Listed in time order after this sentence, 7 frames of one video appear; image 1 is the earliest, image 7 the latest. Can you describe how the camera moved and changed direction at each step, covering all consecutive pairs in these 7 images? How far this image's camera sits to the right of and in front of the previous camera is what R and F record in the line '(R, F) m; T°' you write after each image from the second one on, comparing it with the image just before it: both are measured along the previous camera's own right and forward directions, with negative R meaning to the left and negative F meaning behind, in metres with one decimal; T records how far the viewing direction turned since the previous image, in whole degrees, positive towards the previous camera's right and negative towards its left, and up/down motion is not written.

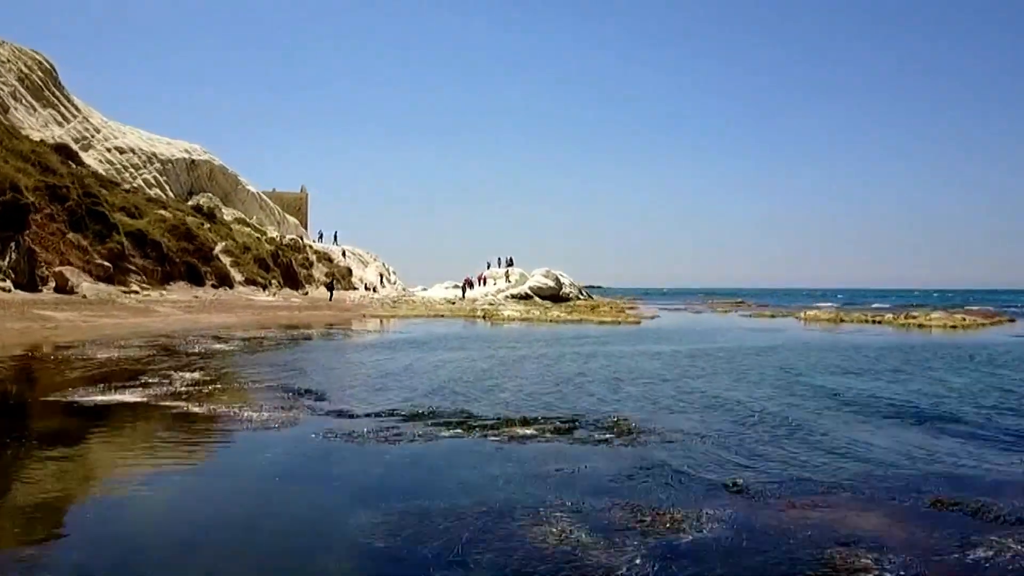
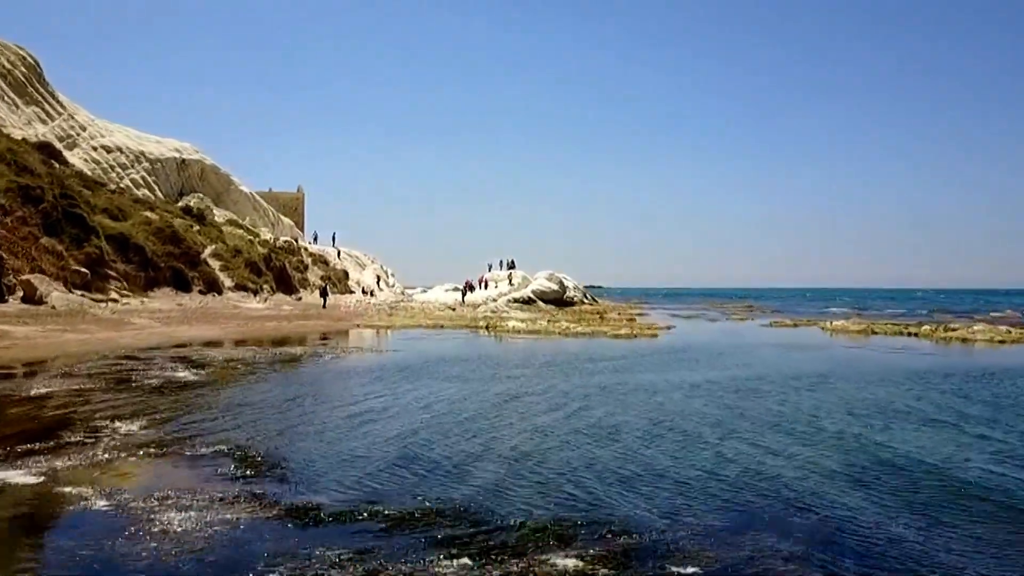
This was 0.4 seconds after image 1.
(-0.2, +2.0) m; 0°
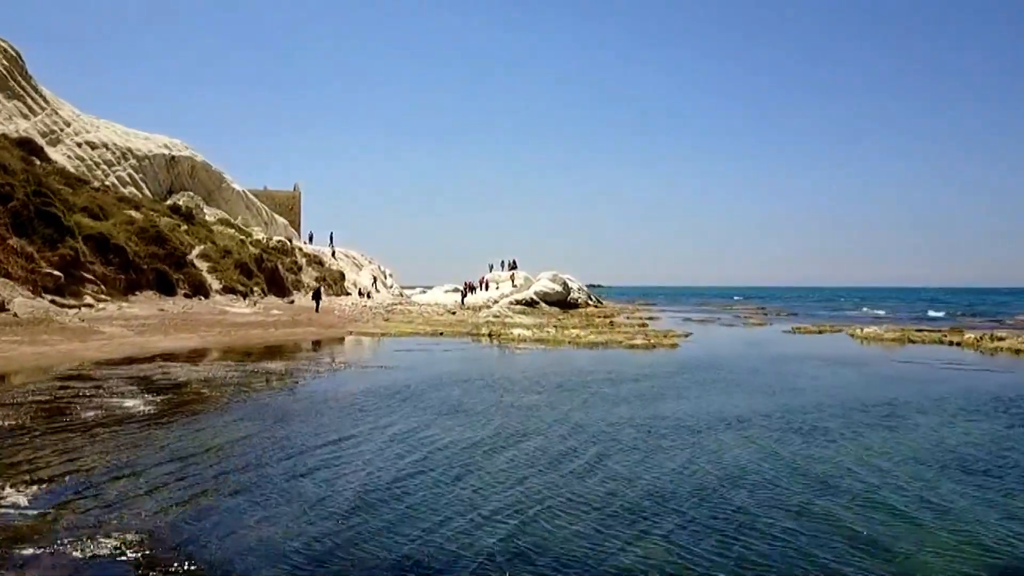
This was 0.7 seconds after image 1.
(-0.1, +2.0) m; 0°
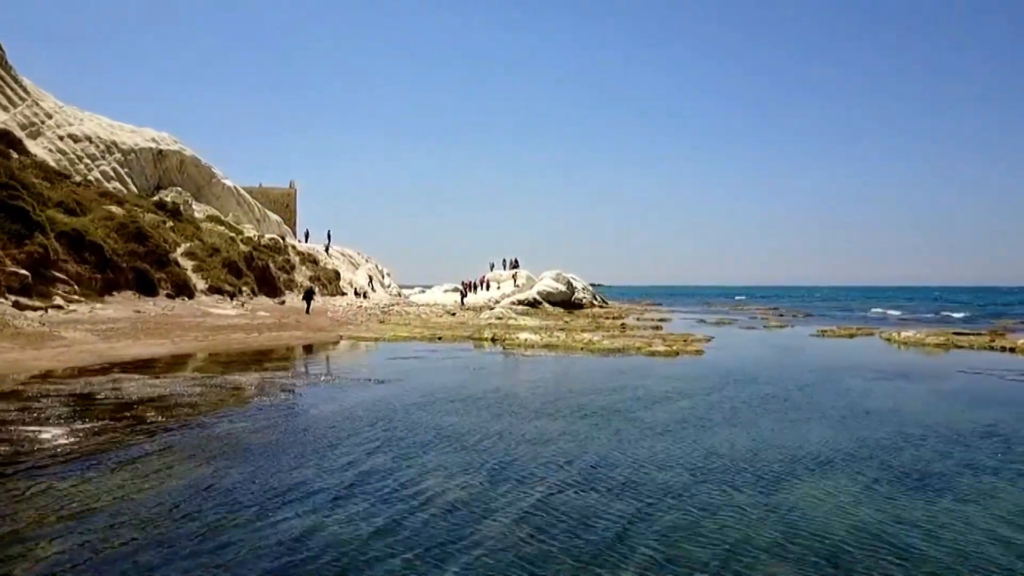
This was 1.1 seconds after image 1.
(-0.1, +2.1) m; 0°
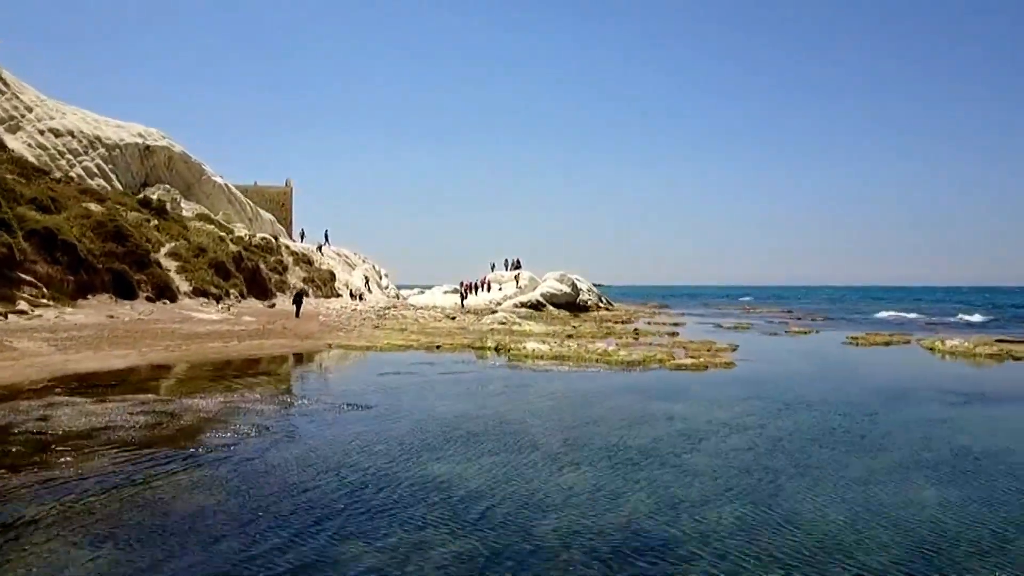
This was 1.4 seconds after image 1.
(-0.1, +2.1) m; 0°
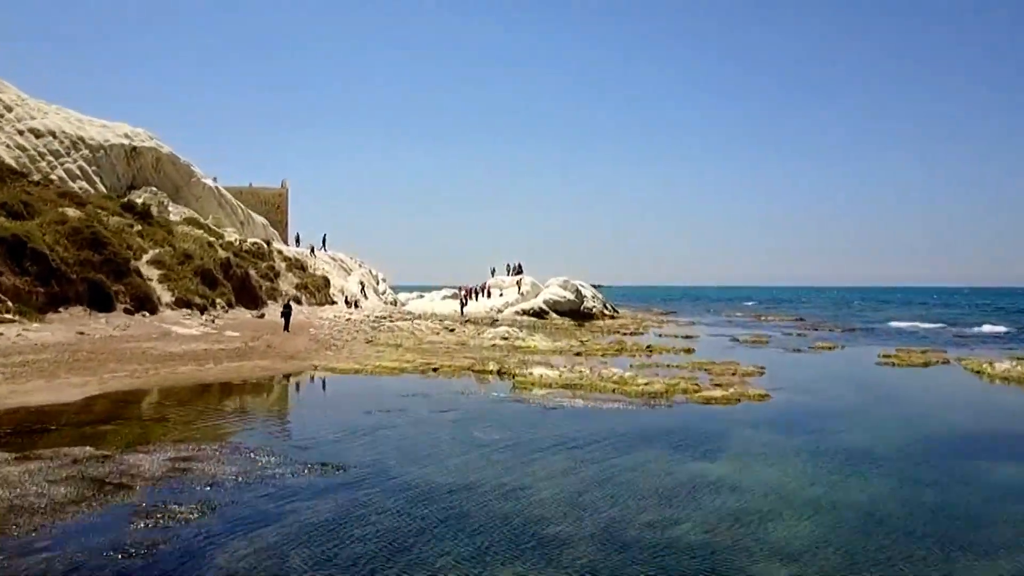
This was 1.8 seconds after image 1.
(-0.1, +1.9) m; 0°
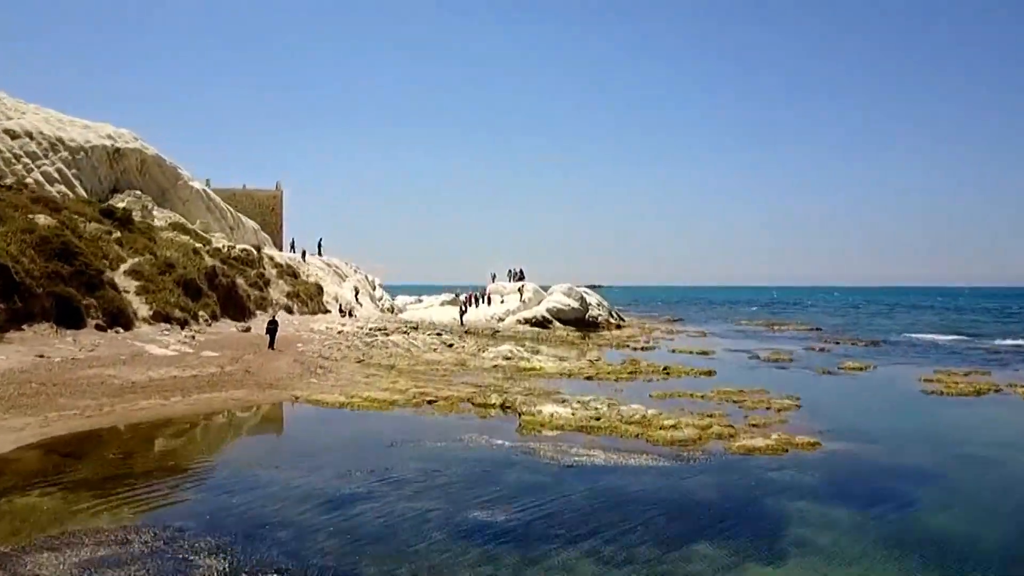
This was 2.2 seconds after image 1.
(-0.1, +2.1) m; 0°
